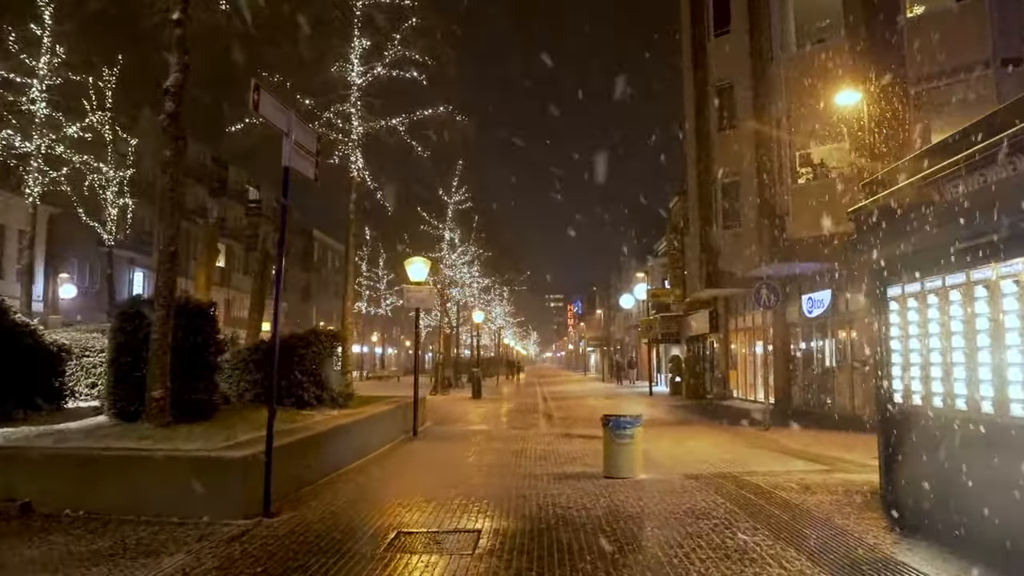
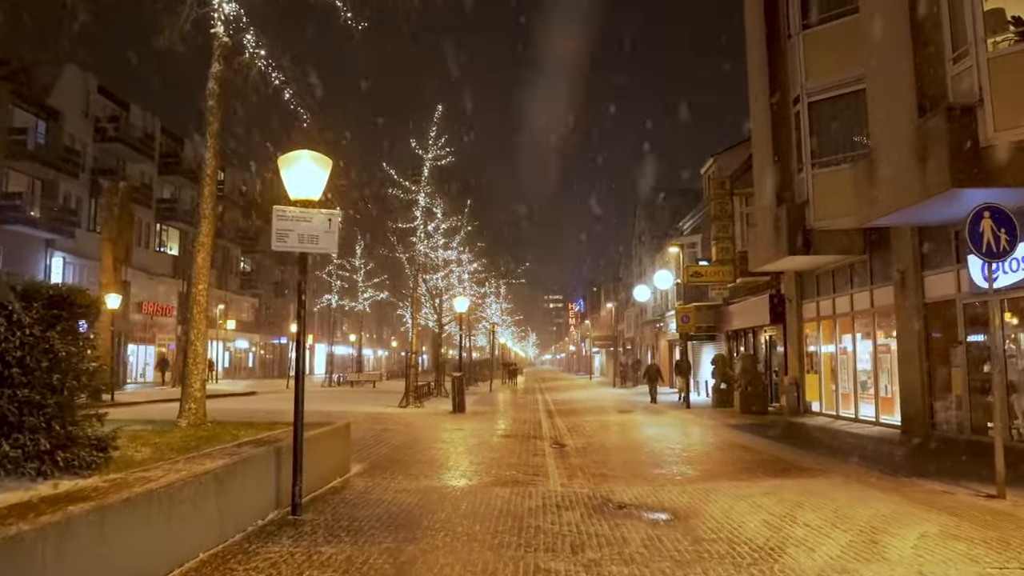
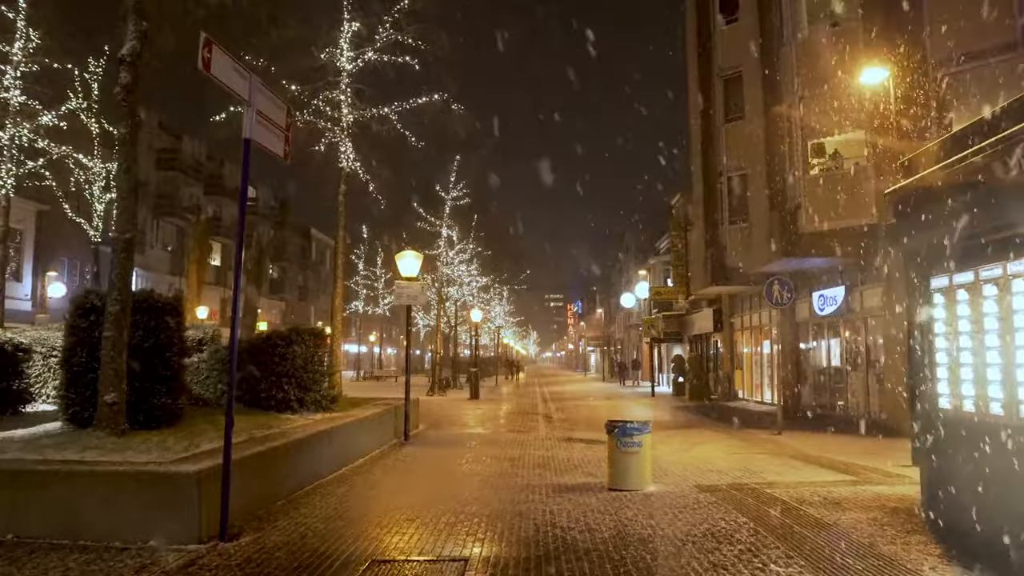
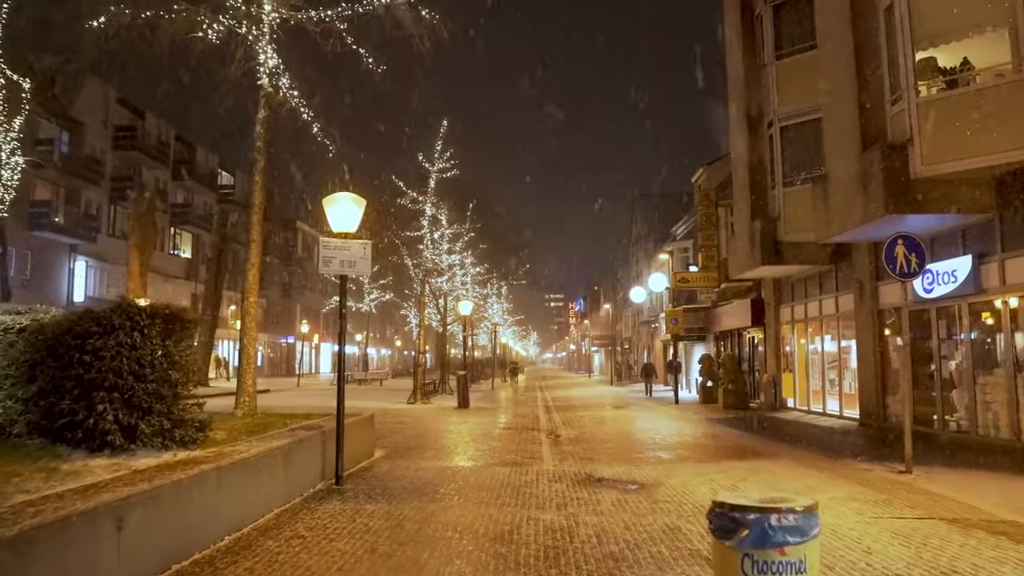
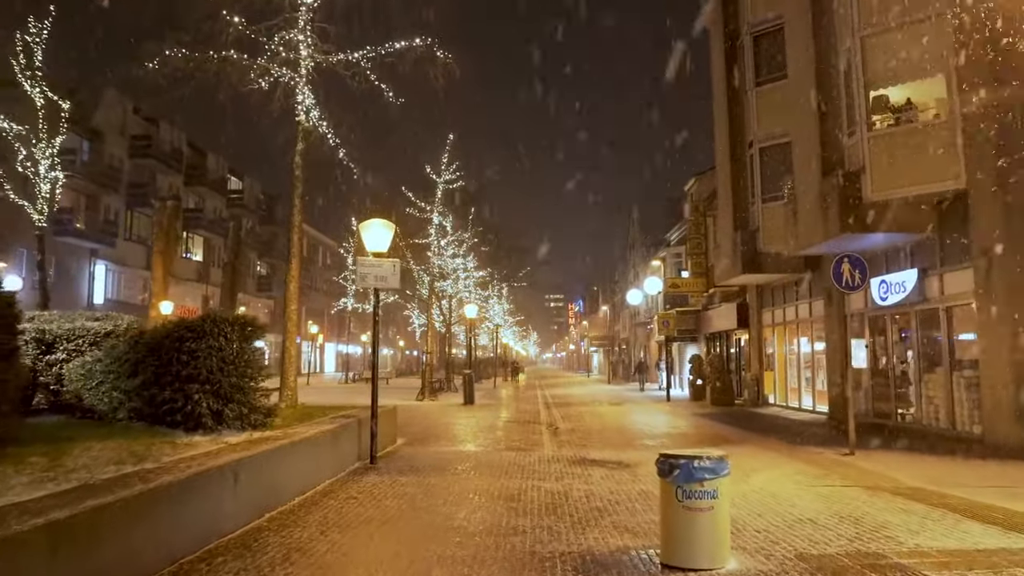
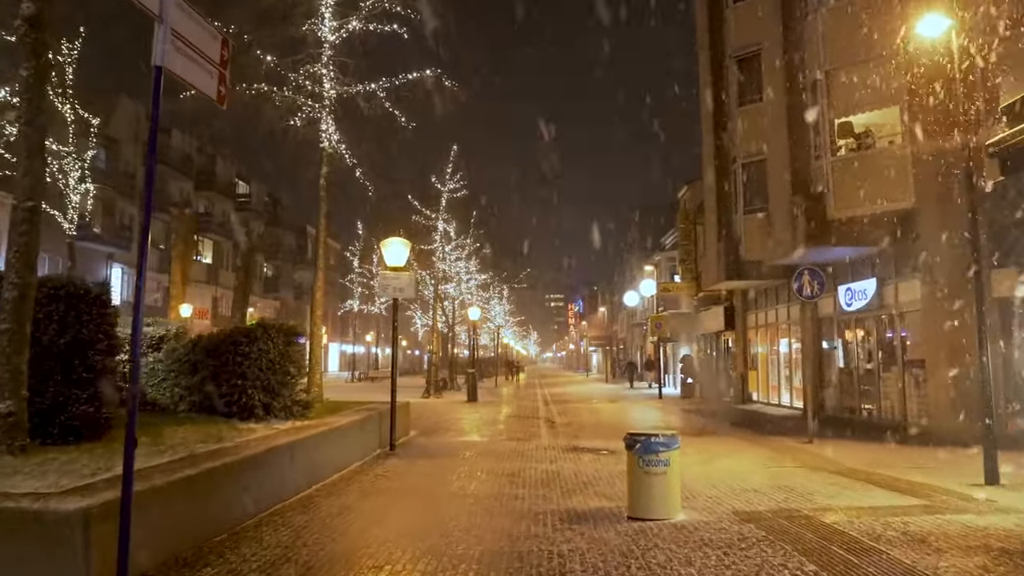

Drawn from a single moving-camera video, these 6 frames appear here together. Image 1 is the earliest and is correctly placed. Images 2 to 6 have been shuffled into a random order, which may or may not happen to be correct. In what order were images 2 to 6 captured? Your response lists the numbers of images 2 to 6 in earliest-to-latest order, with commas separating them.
3, 6, 5, 4, 2
